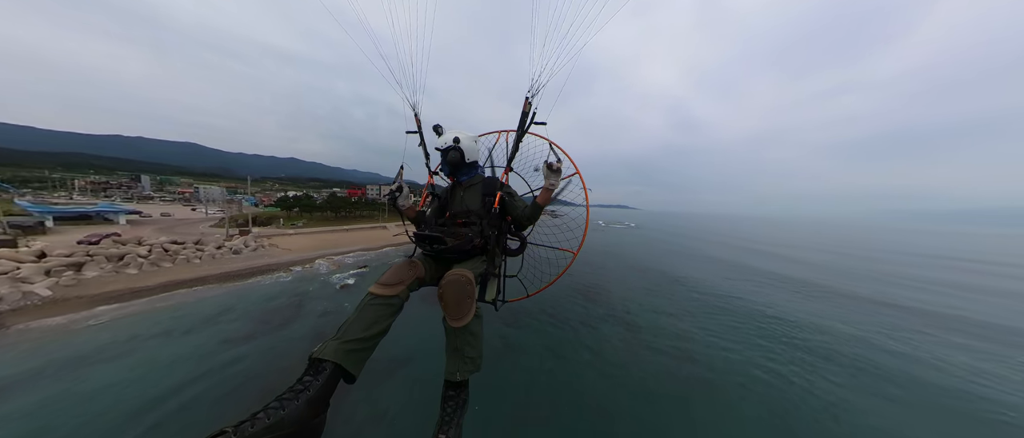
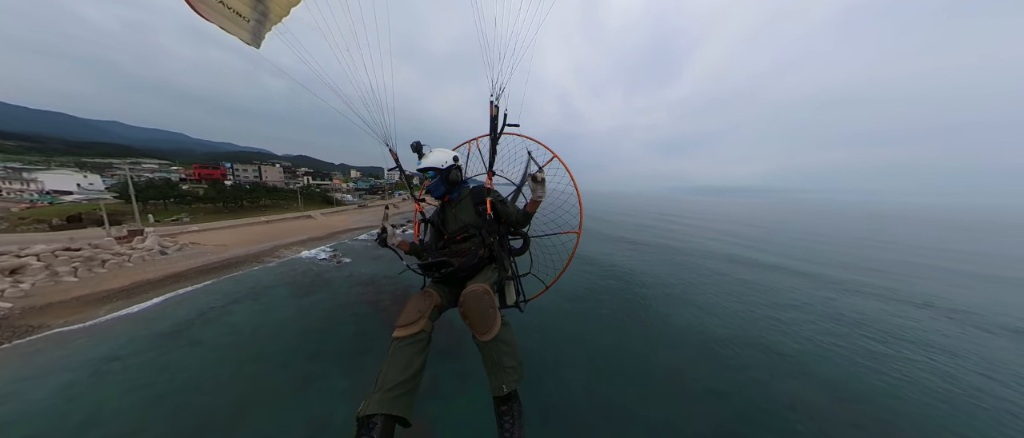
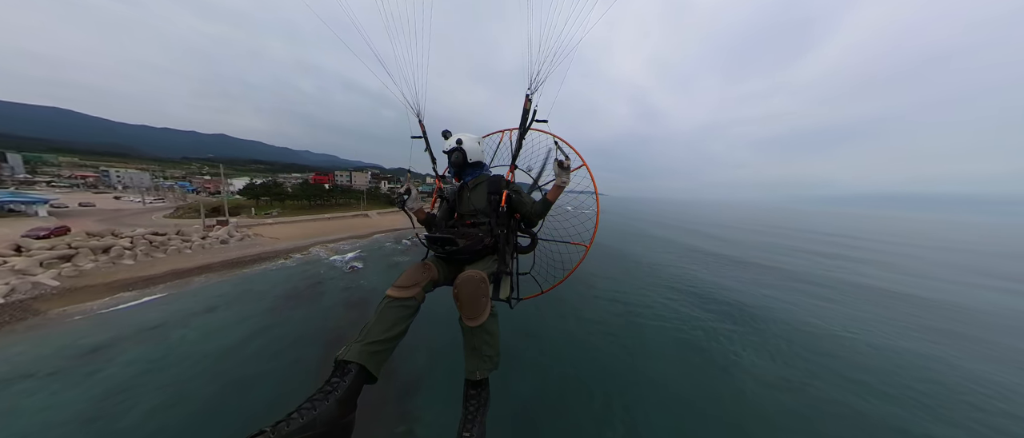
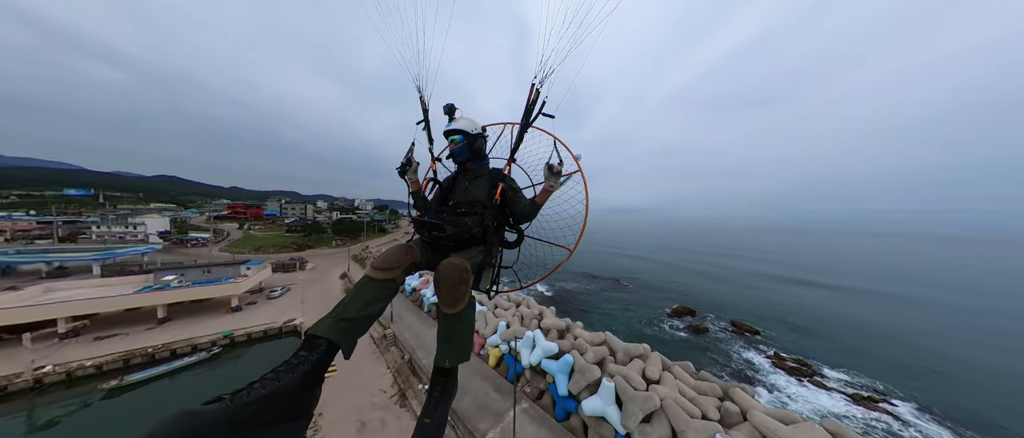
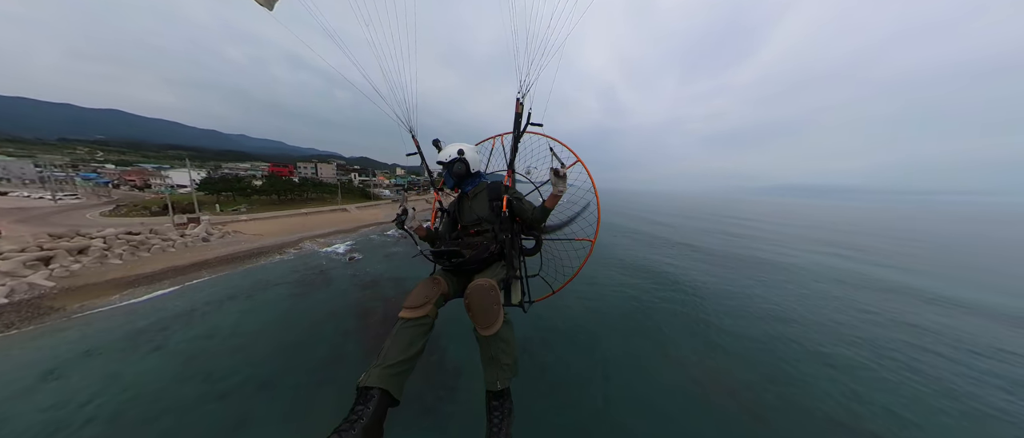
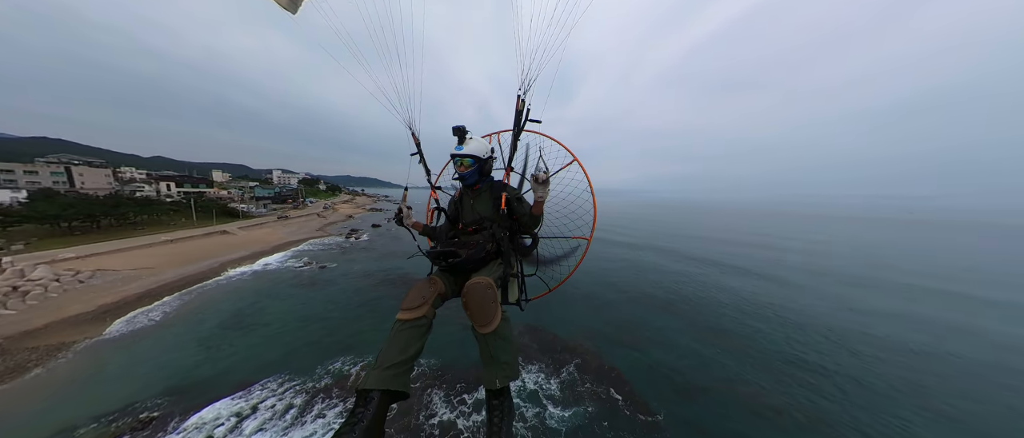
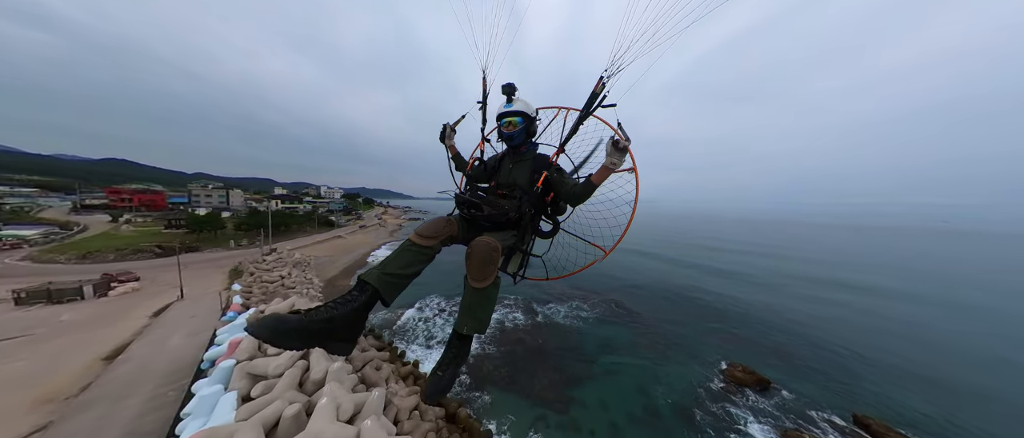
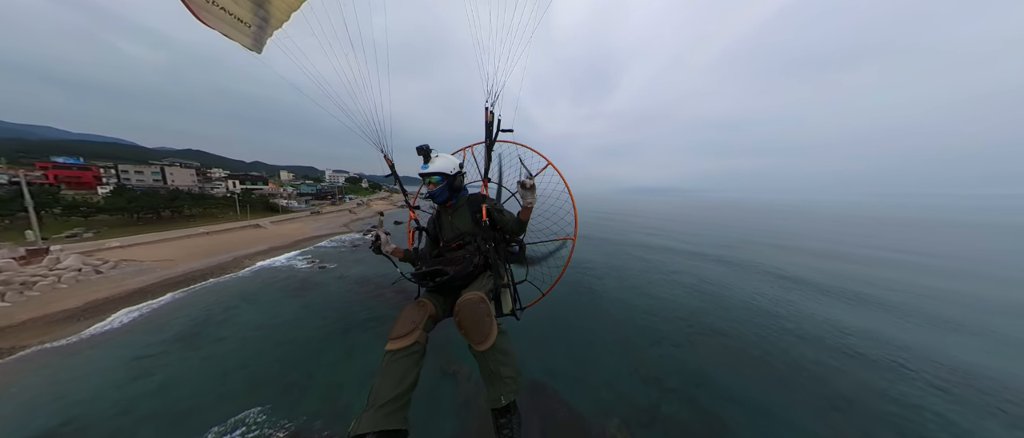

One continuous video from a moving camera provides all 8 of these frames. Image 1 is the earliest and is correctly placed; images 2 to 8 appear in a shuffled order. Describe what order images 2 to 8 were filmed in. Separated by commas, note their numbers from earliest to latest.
3, 5, 2, 8, 6, 7, 4
